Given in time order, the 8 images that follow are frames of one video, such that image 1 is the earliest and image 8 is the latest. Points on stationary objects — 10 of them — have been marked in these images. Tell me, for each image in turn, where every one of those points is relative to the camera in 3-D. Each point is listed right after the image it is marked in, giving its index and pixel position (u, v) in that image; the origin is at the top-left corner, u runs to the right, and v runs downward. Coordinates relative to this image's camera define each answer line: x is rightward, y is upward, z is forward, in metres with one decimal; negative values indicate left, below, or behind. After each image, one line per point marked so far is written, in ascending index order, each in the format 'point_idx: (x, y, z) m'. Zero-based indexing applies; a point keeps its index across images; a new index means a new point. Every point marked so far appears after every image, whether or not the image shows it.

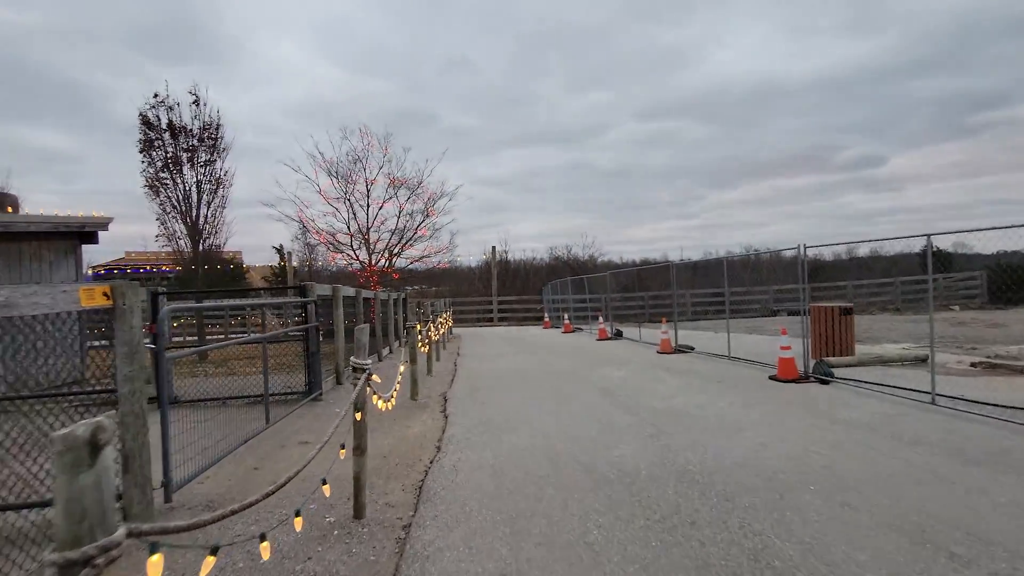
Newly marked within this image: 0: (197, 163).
0: (-7.9, +3.2, +13.5) m
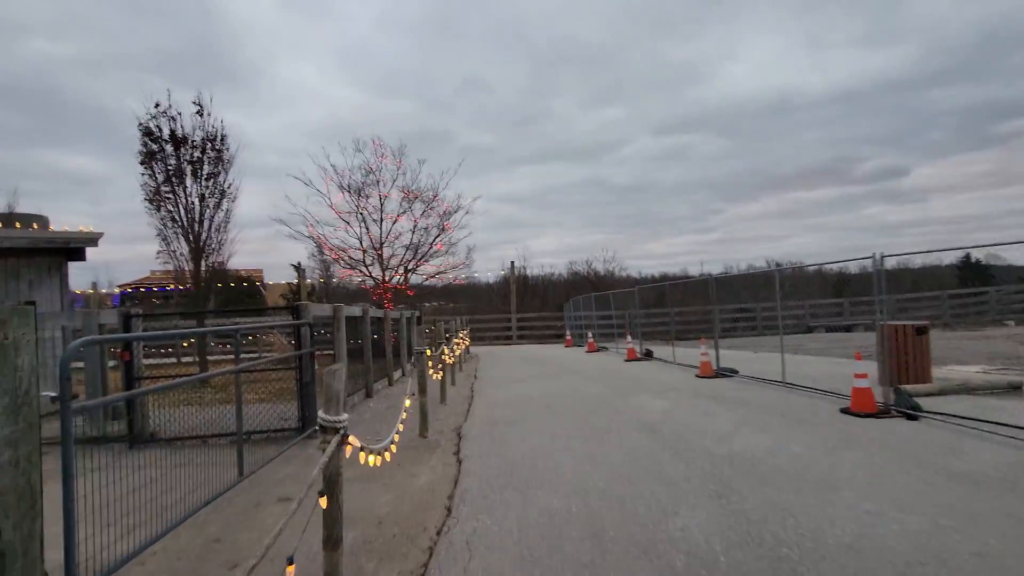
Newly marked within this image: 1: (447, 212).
0: (-7.4, +2.7, +12.9) m
1: (-2.3, +2.8, +19.6) m
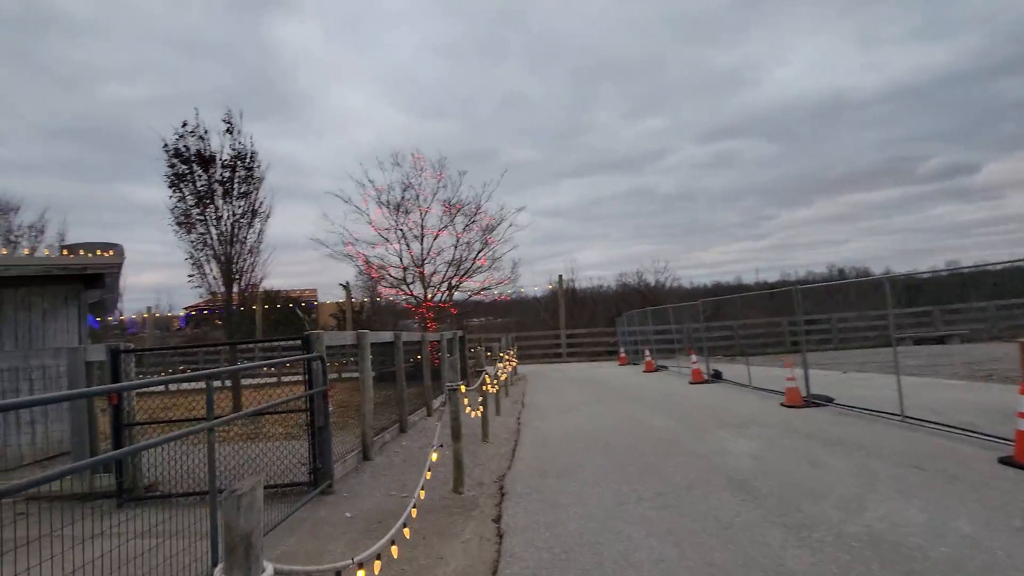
0: (-6.4, +2.1, +12.4) m
1: (-0.8, +2.2, +18.7) m
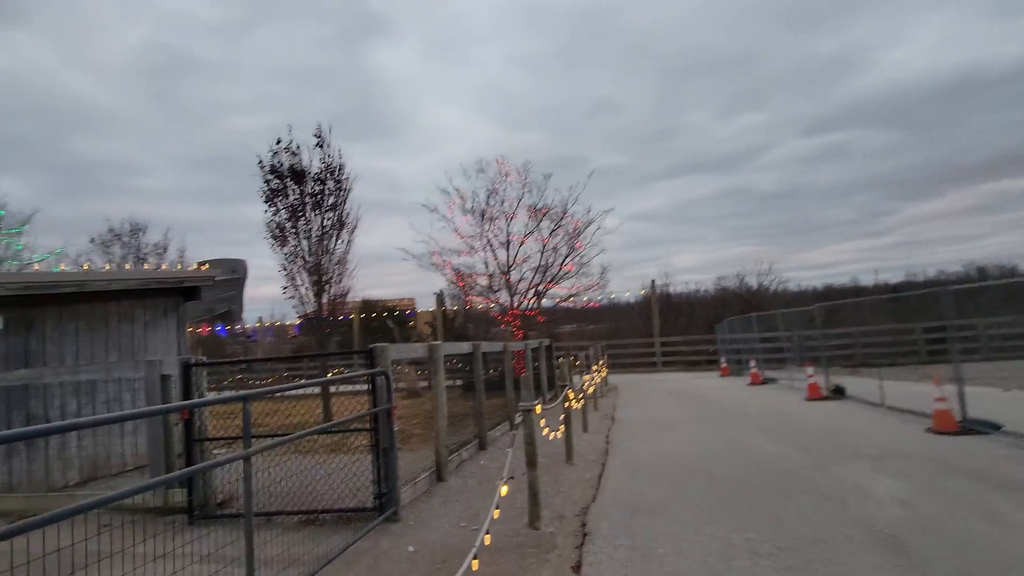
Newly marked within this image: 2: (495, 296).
0: (-4.4, +1.9, +12.6) m
1: (+2.1, +2.0, +17.9) m
2: (-0.6, -0.3, +18.2) m
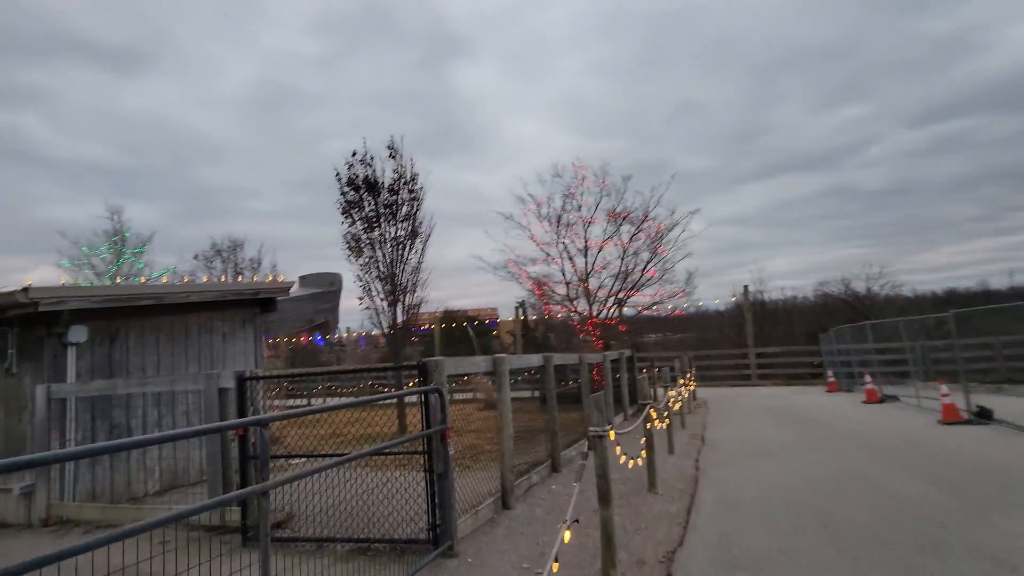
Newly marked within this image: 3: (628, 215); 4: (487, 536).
0: (-2.7, +1.7, +12.6) m
1: (+4.6, +1.7, +16.9) m
2: (+2.0, -0.5, +17.4) m
3: (+3.7, +2.3, +17.0) m
4: (-0.2, -2.2, +4.9) m
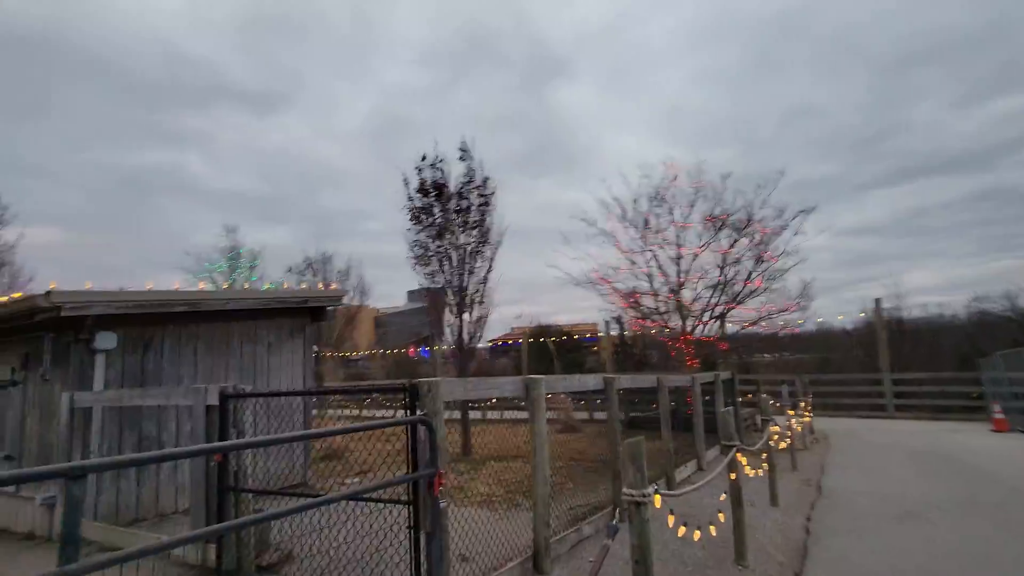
0: (-1.1, +1.4, +11.9) m
1: (+6.9, +1.4, +14.7) m
2: (+4.4, -0.9, +15.7) m
3: (+6.0, +1.9, +15.1) m
4: (-0.1, -2.3, +3.7) m
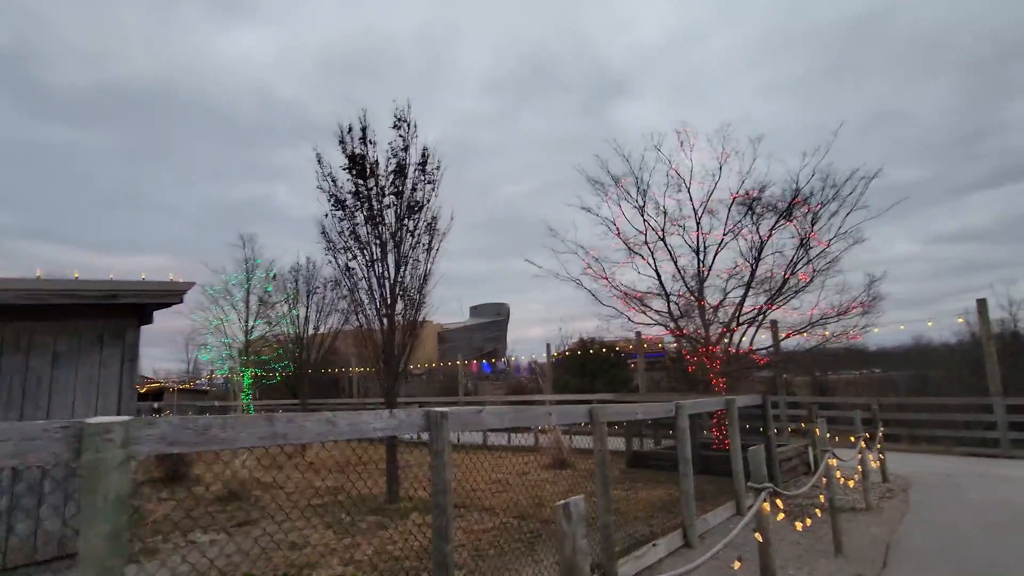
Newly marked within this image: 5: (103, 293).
0: (-2.0, +1.5, +9.4) m
1: (+6.3, +1.5, +11.2) m
2: (+4.0, -0.9, +12.4) m
3: (+5.5, +2.0, +11.7) m
4: (-2.0, -2.0, +1.1) m
5: (-4.5, -0.1, +5.9) m
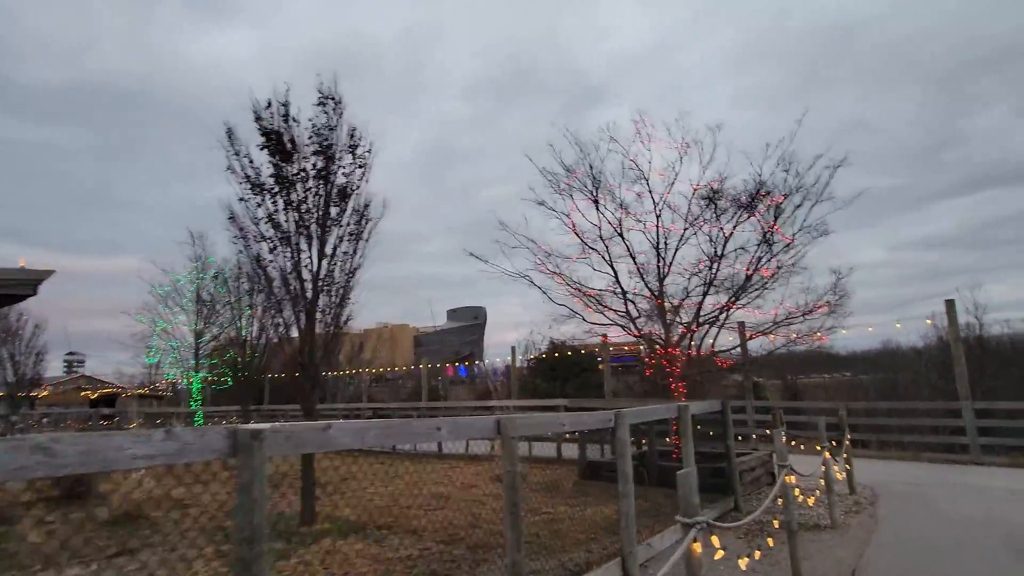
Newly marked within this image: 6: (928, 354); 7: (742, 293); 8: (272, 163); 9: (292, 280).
0: (-2.9, +1.6, +8.5) m
1: (+5.3, +1.5, +10.6) m
2: (+2.9, -0.8, +11.7) m
3: (+4.4, +2.0, +11.0) m
4: (-2.6, -1.8, +0.1) m
5: (-5.4, +0.1, +4.8) m
6: (+15.0, -2.4, +19.9) m
7: (+4.6, -0.1, +10.6) m
8: (-3.8, +2.0, +8.6) m
9: (-3.3, +0.1, +8.5) m
